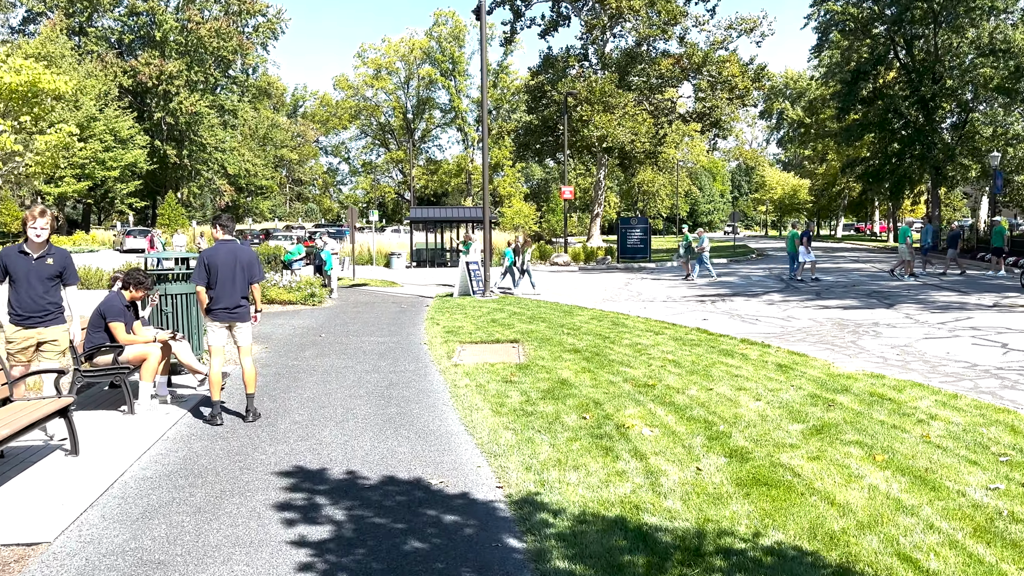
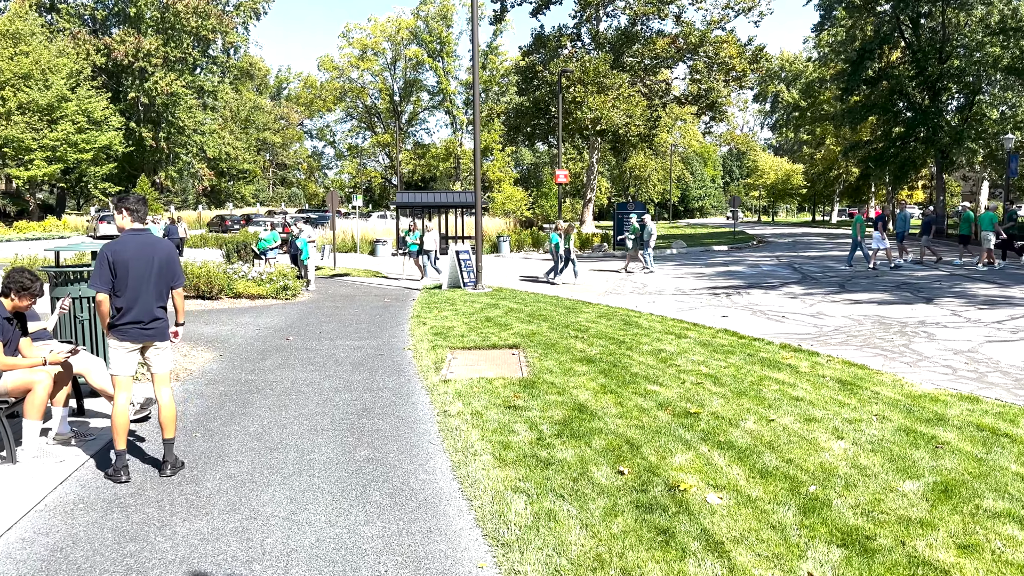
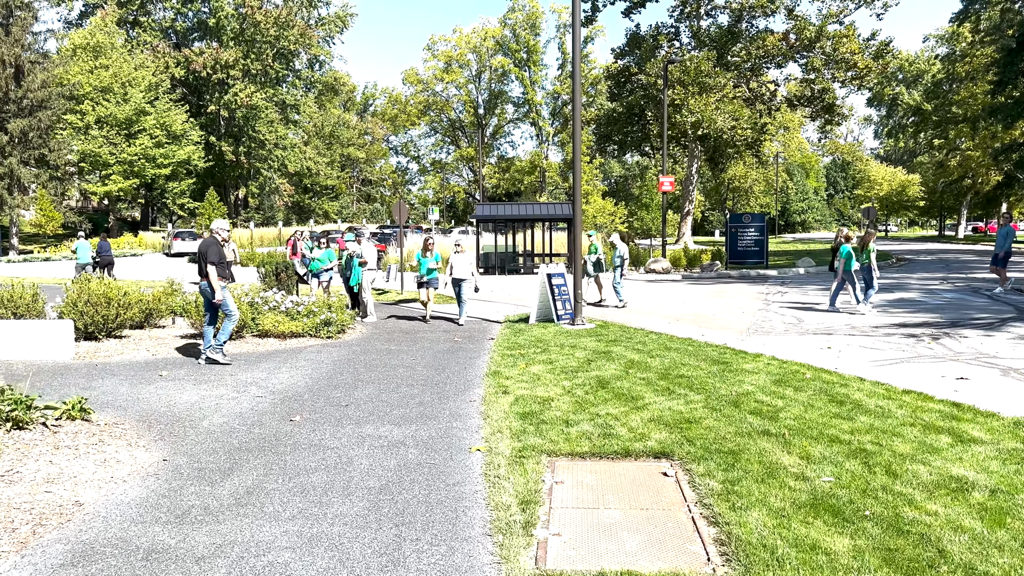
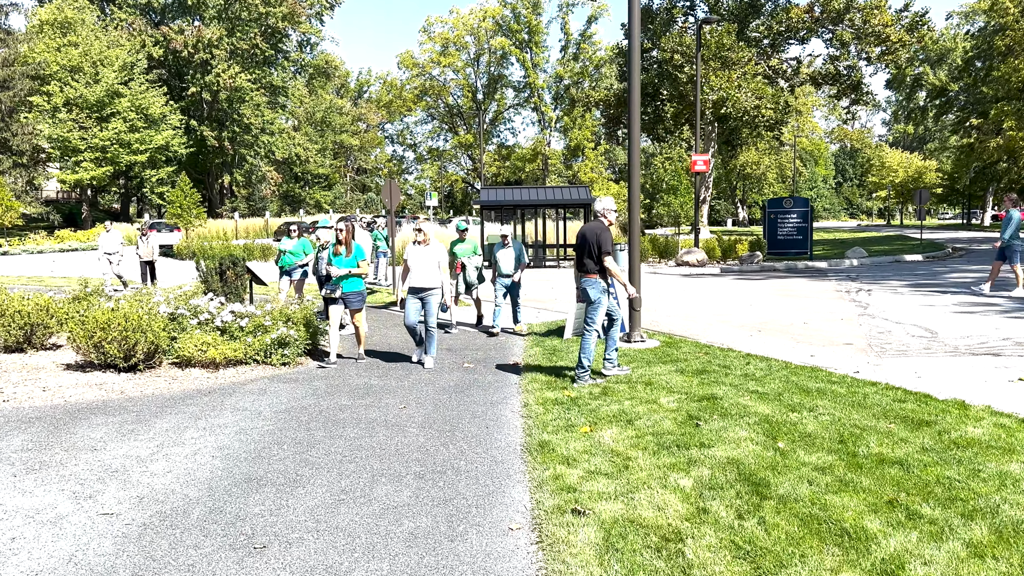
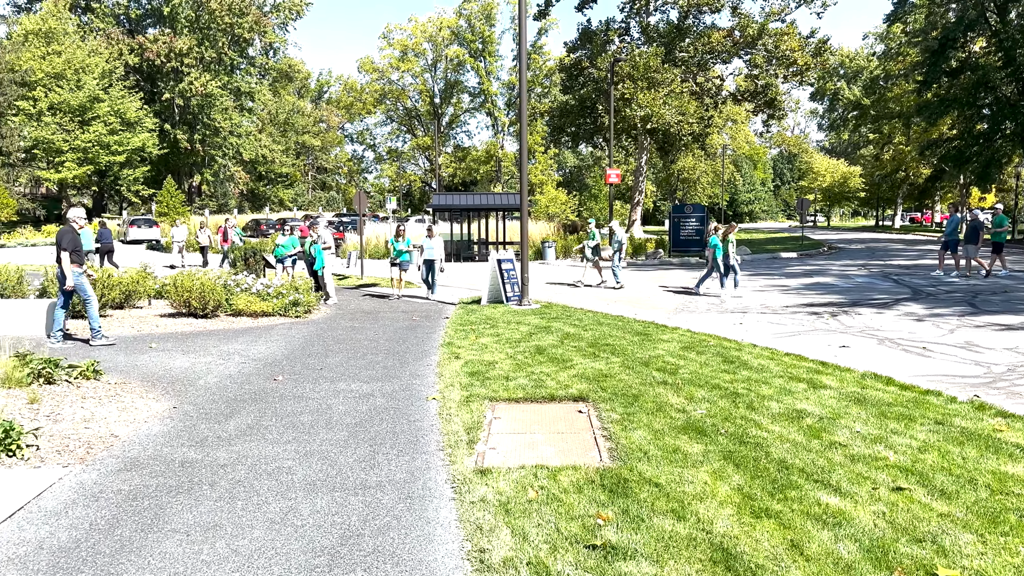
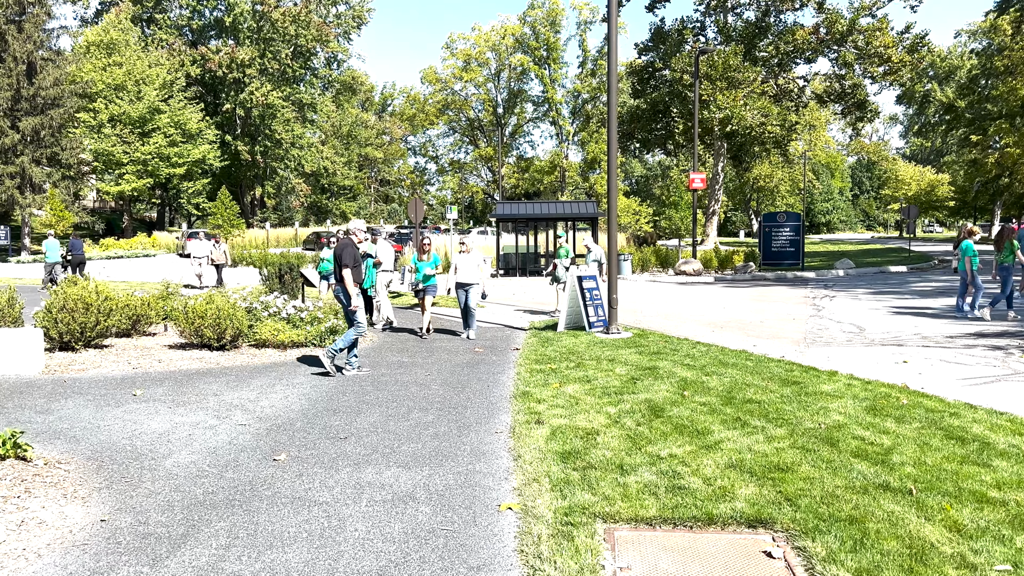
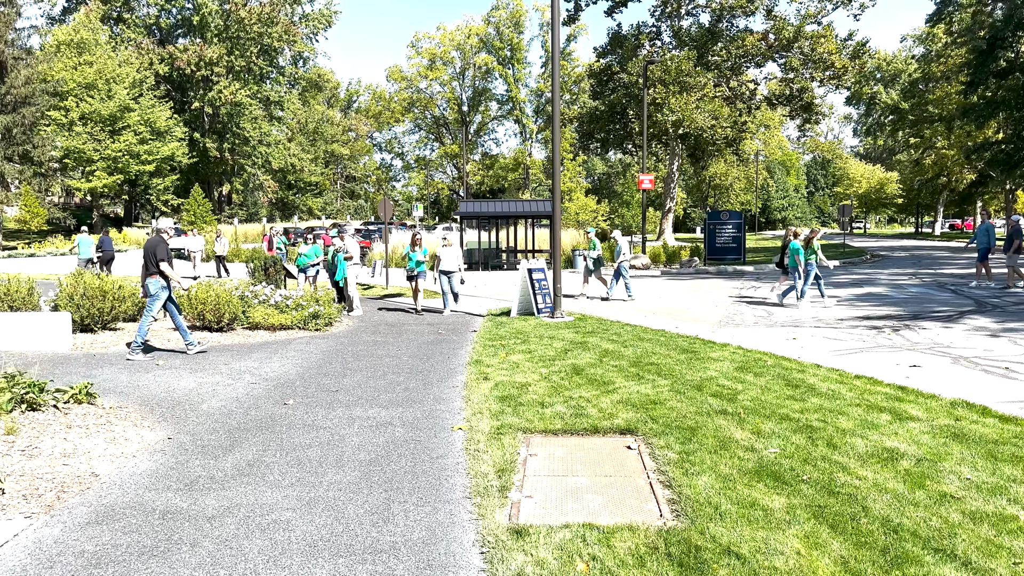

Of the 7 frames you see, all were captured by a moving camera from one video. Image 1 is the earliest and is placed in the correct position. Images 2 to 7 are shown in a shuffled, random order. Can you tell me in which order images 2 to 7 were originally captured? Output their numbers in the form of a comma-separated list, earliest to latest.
2, 5, 7, 3, 6, 4
